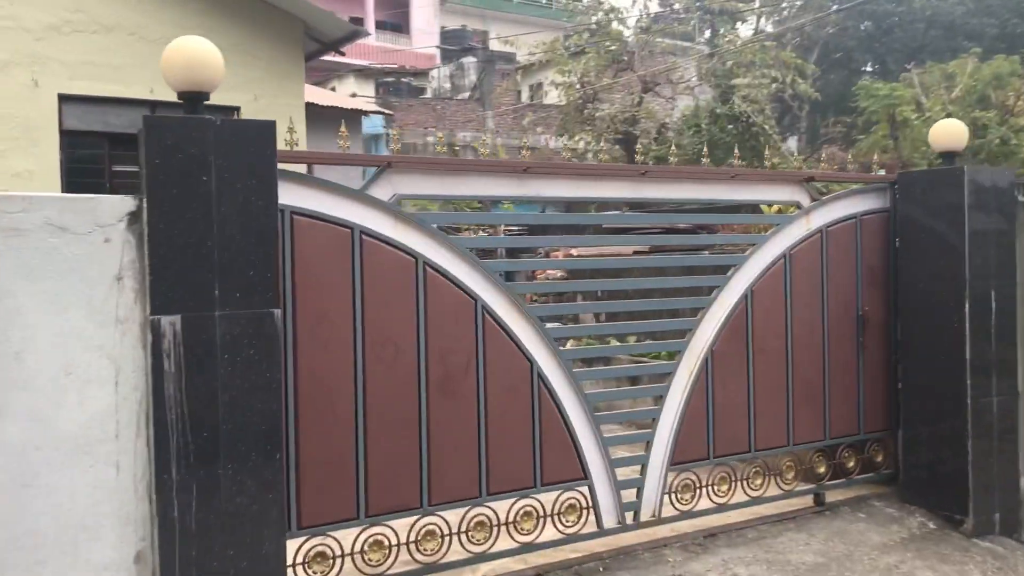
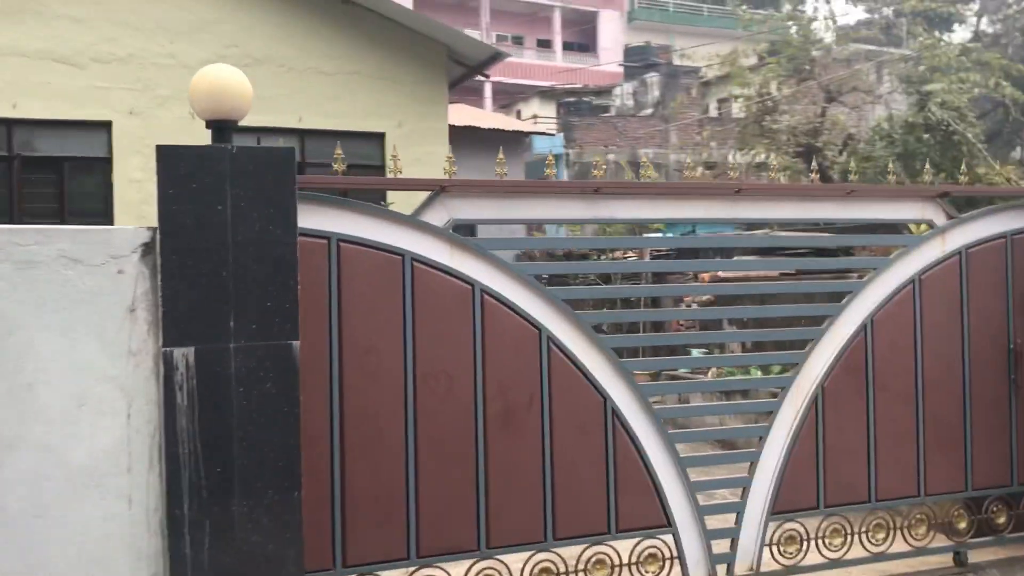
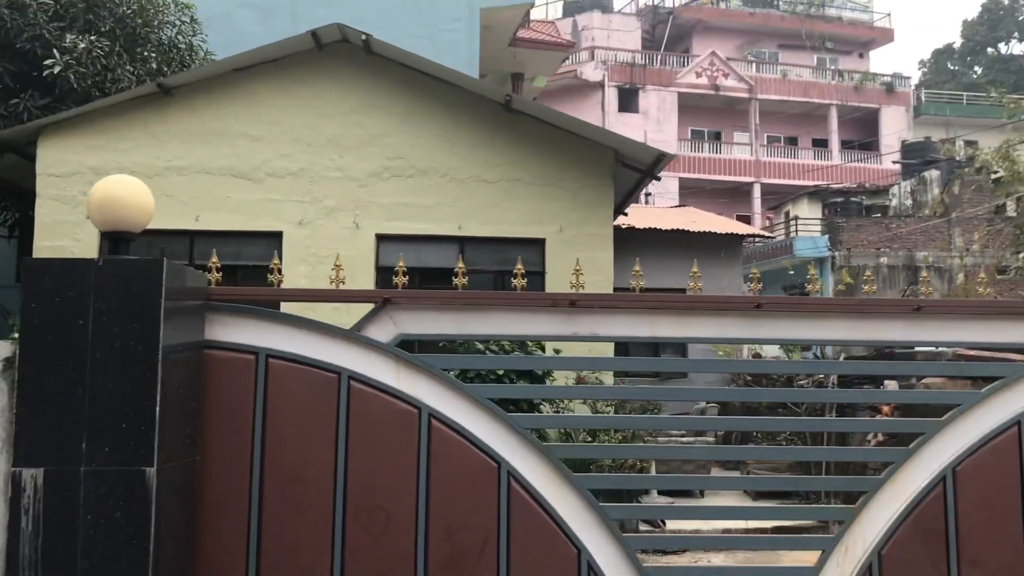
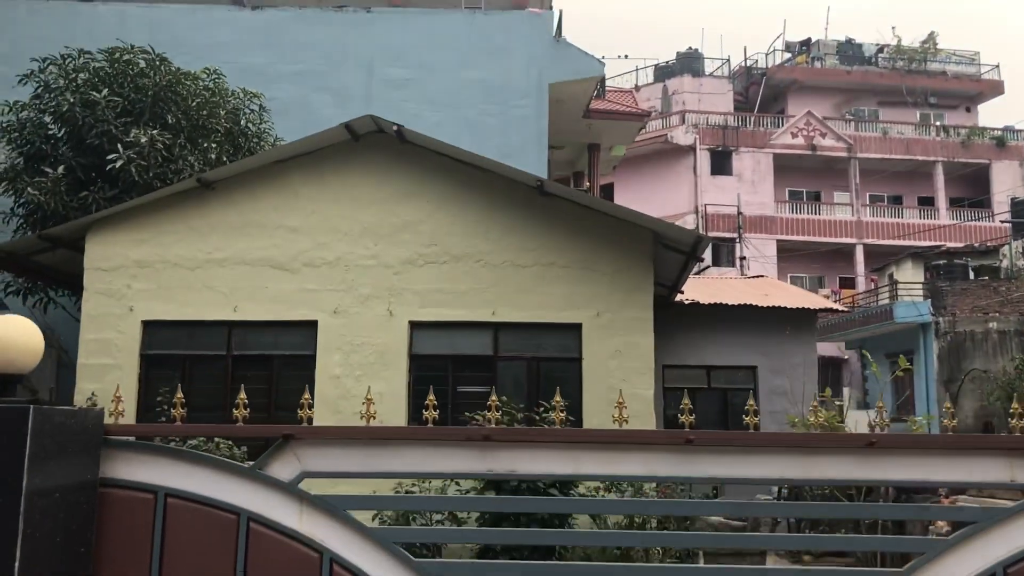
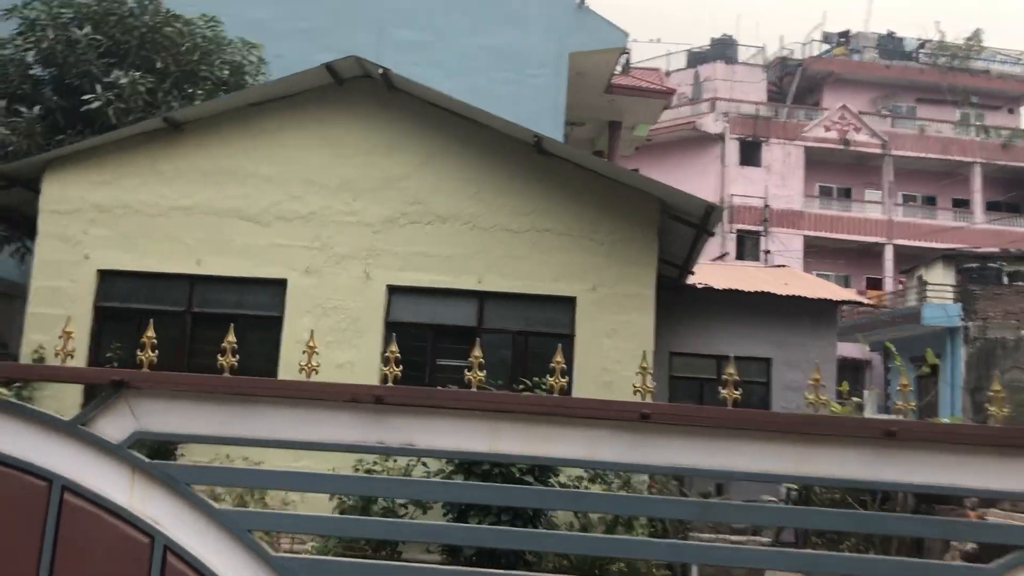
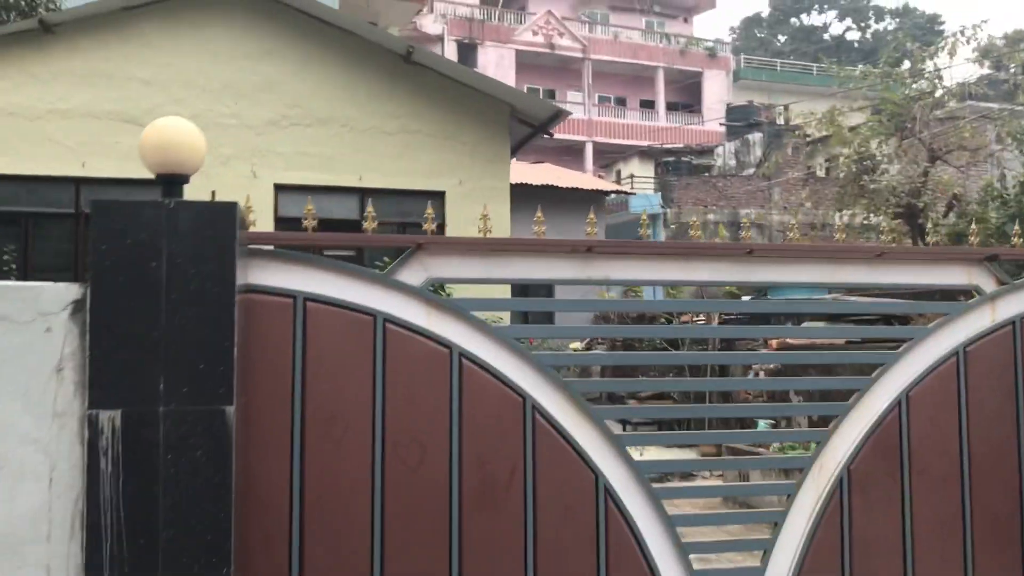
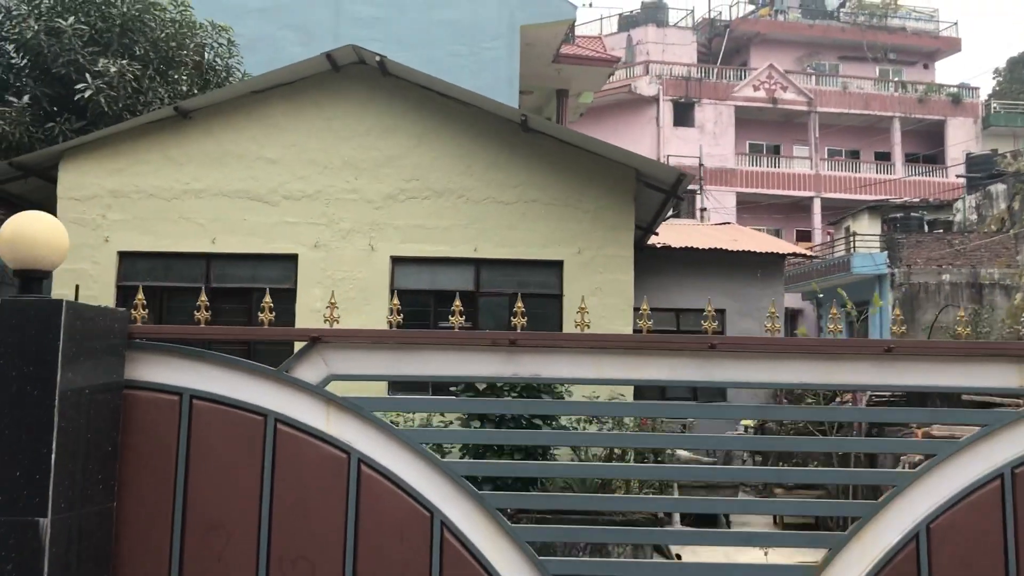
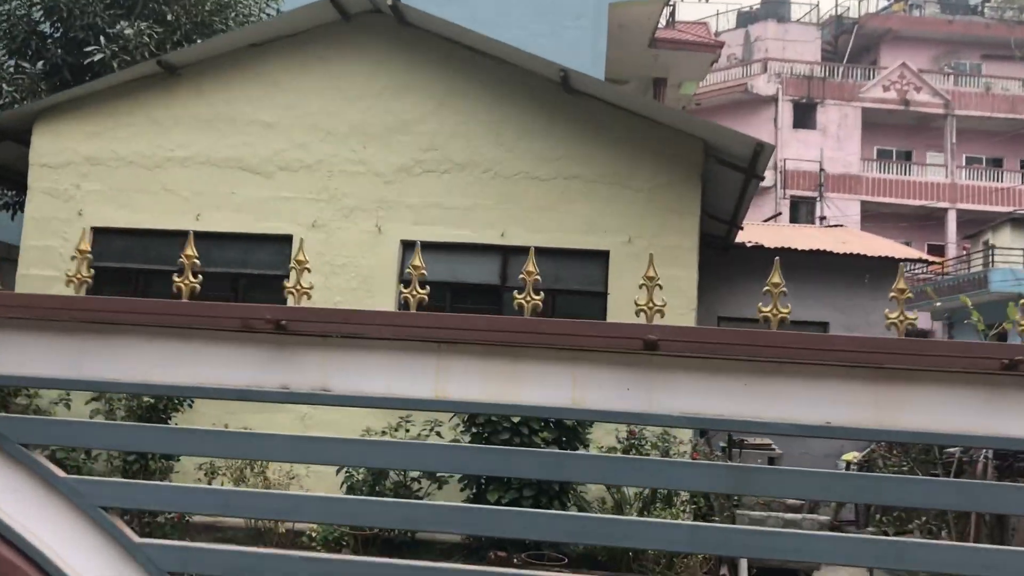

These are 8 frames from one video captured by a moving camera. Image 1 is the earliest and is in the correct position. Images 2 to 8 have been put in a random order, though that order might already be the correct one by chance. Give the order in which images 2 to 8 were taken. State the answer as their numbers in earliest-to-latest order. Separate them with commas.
2, 6, 3, 7, 4, 5, 8
